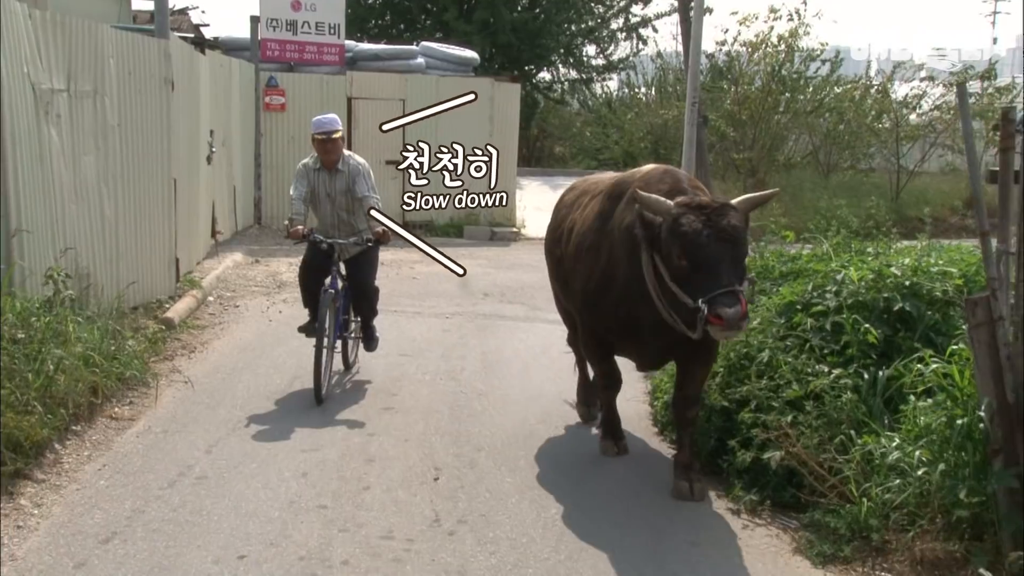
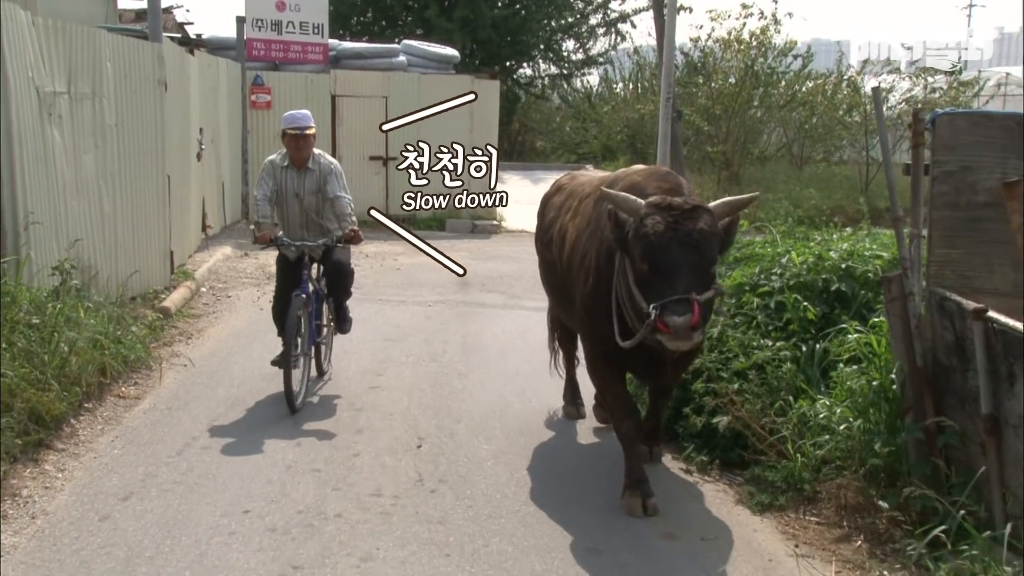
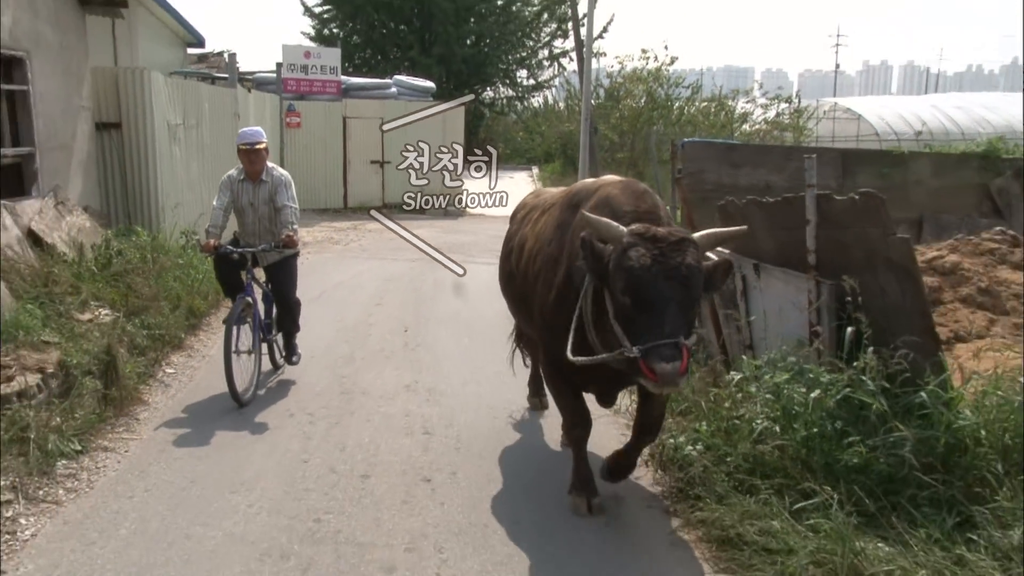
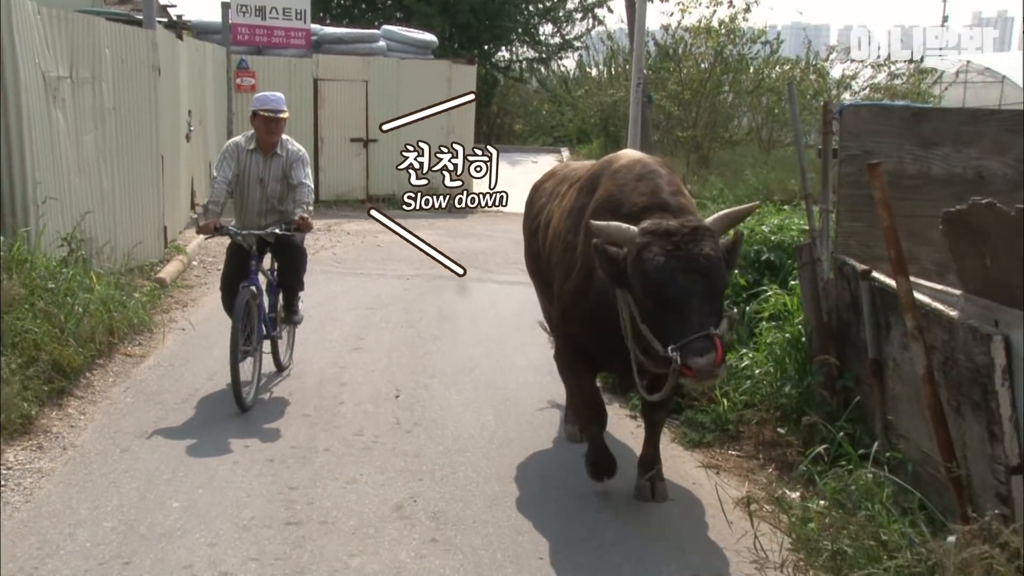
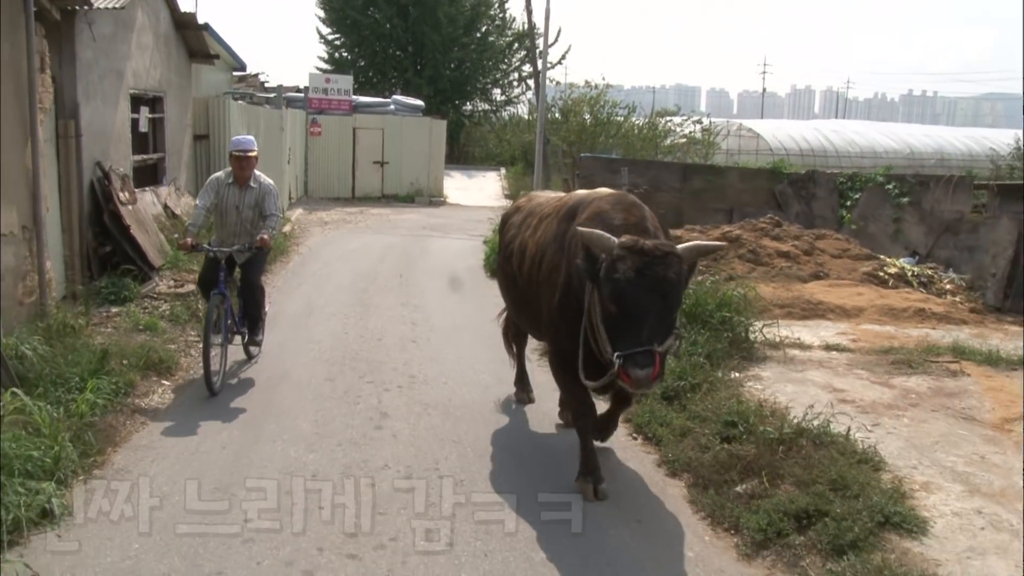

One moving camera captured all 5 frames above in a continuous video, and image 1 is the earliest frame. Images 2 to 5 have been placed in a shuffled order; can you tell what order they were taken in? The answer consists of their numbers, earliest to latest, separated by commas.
2, 4, 3, 5
